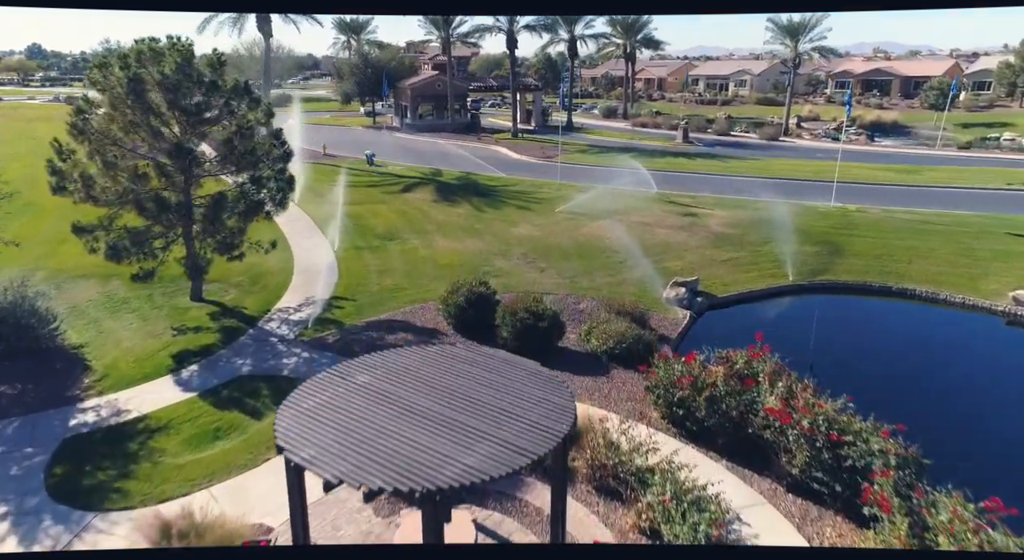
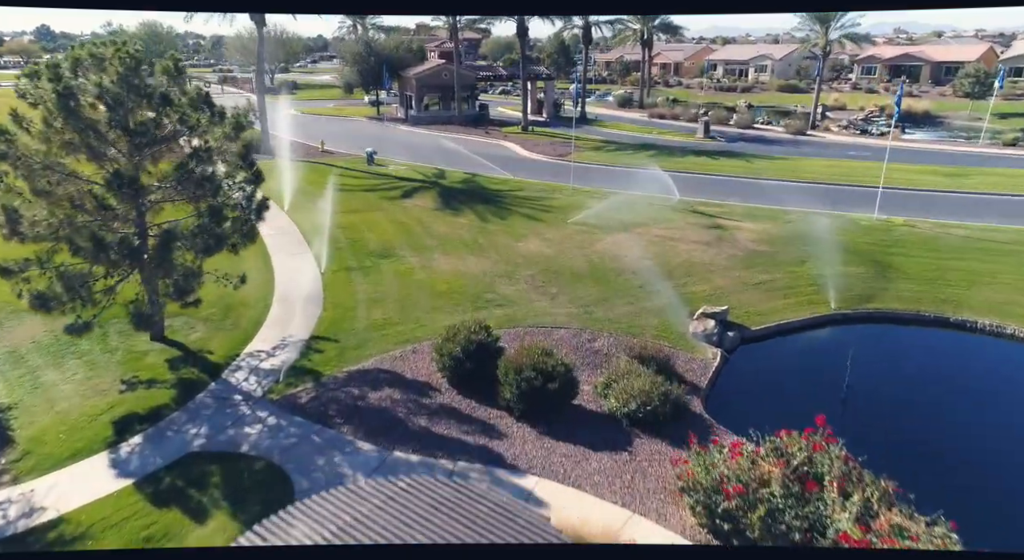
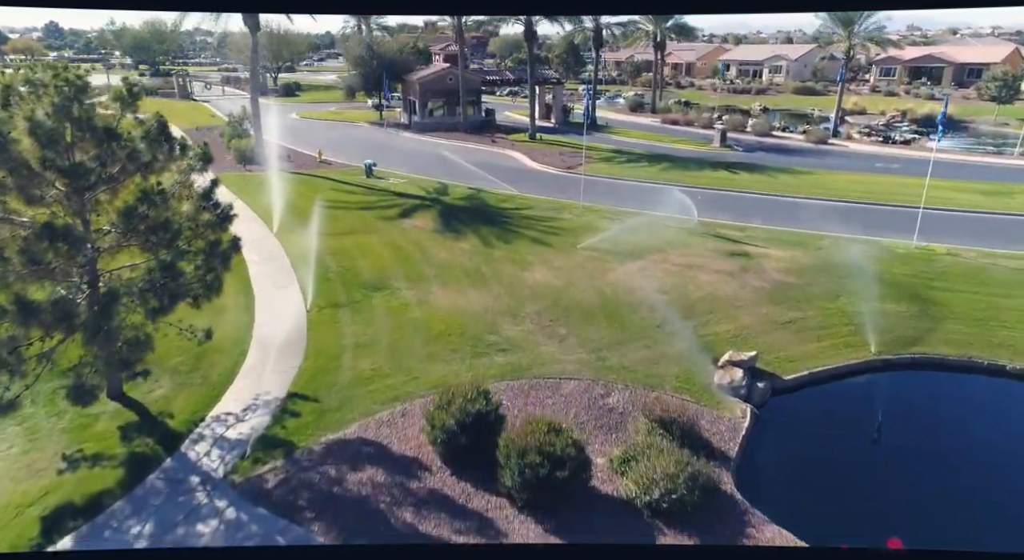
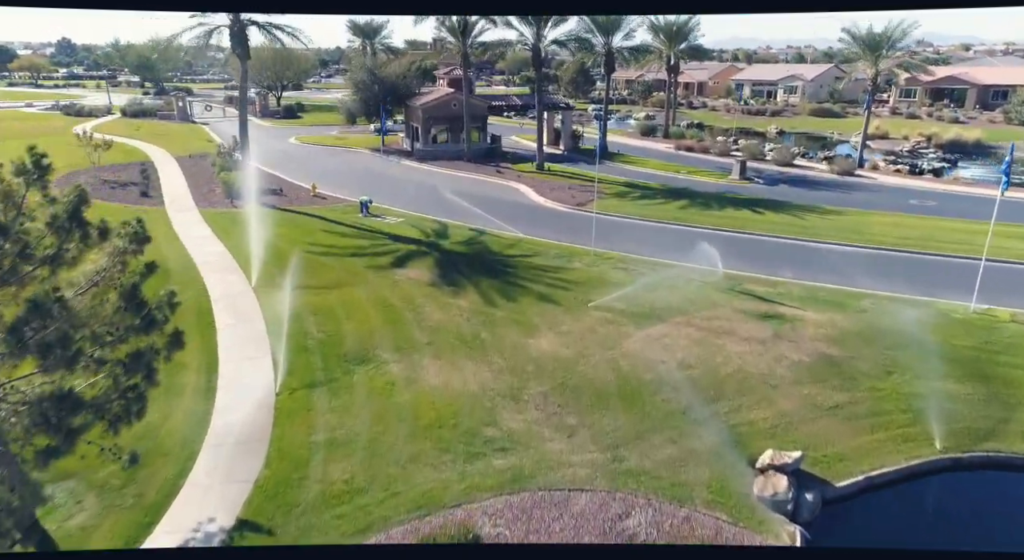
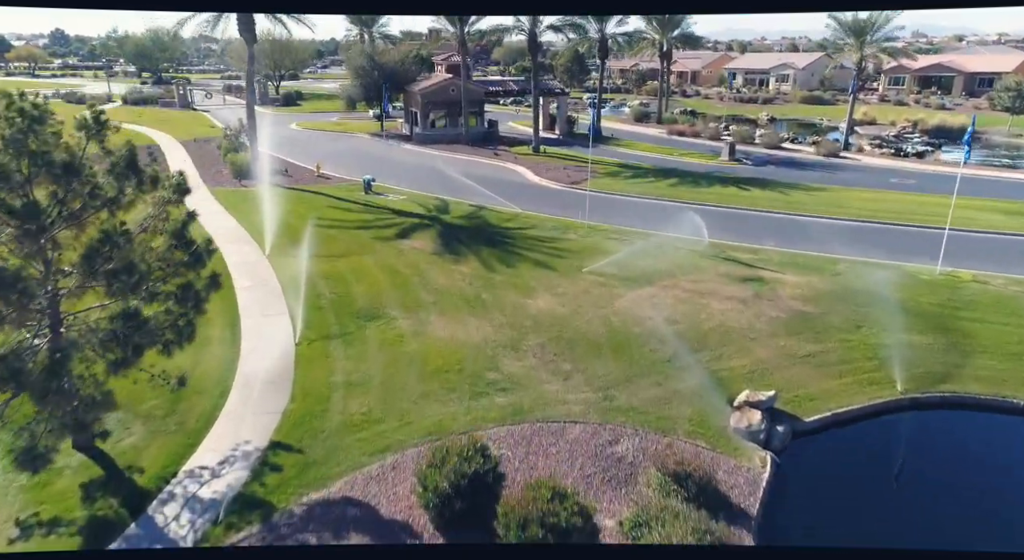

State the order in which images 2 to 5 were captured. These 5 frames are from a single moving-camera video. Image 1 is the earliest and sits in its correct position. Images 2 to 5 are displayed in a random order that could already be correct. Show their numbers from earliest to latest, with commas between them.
2, 3, 5, 4
